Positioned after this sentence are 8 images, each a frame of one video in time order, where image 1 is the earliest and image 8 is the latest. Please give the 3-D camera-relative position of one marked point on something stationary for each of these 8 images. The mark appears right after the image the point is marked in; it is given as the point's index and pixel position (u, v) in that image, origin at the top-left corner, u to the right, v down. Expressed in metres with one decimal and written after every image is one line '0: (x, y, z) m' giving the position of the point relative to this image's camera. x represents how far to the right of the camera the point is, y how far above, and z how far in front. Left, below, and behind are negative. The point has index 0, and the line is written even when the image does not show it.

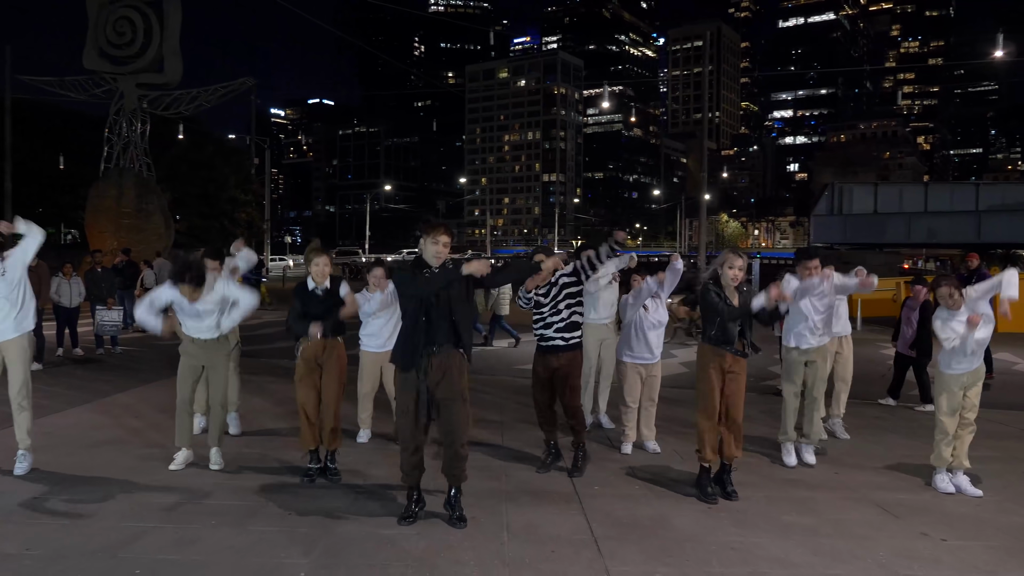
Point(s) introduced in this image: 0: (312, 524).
0: (-1.2, -1.4, +5.1) m
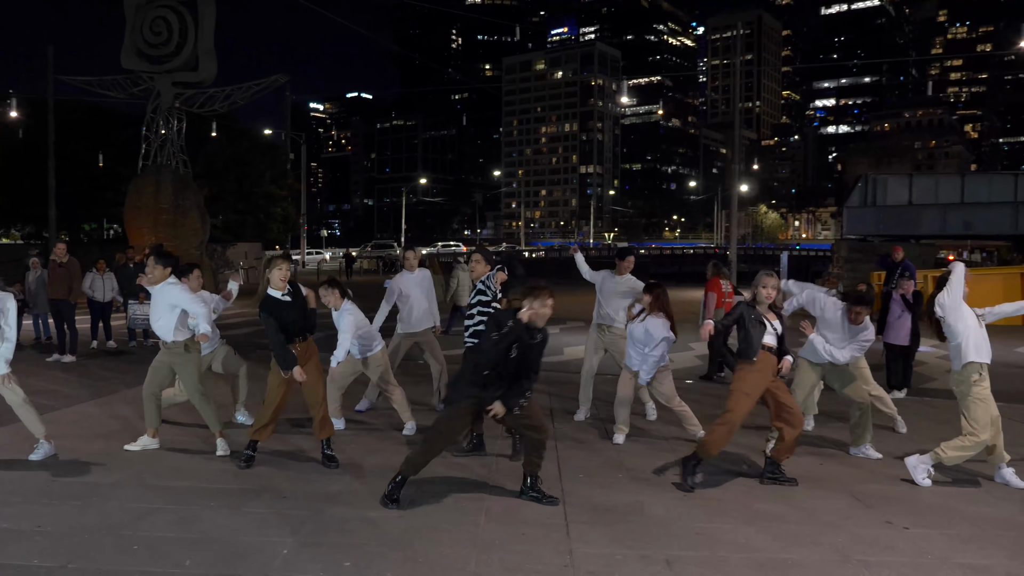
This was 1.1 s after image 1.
0: (-1.3, -1.3, +5.5) m
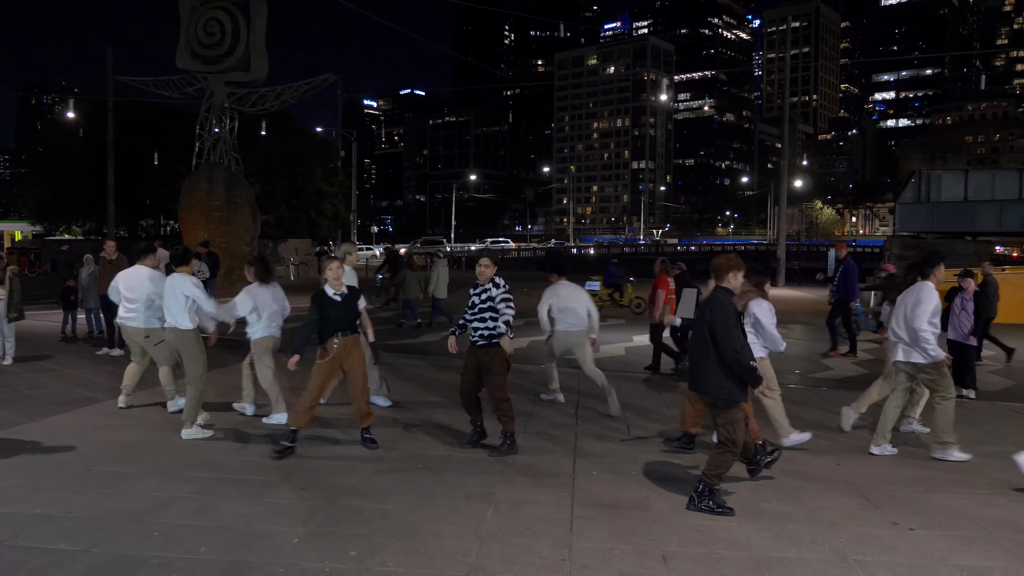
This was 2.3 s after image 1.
0: (-1.2, -1.3, +5.7) m
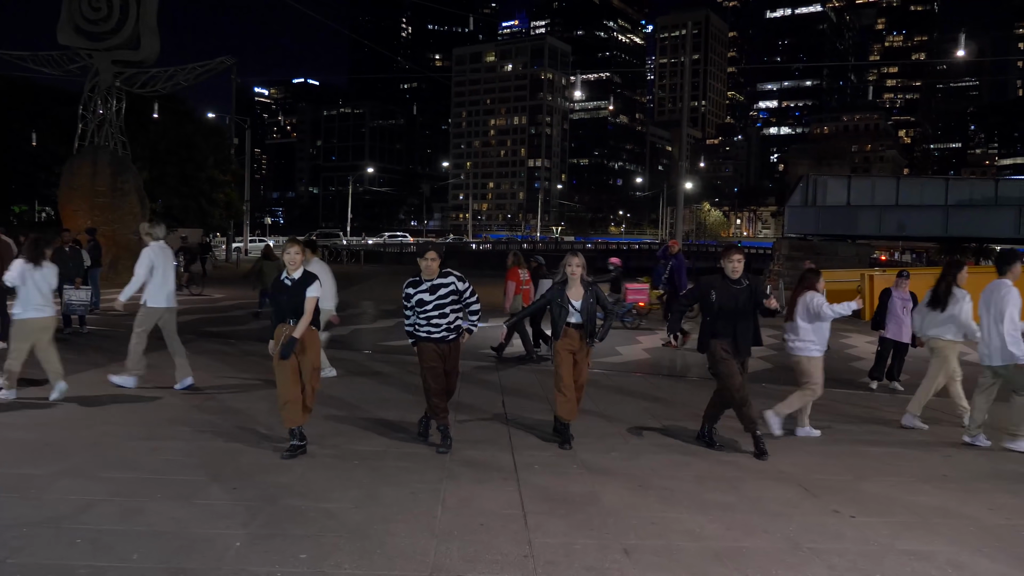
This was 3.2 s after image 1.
0: (-1.6, -1.2, +5.4) m
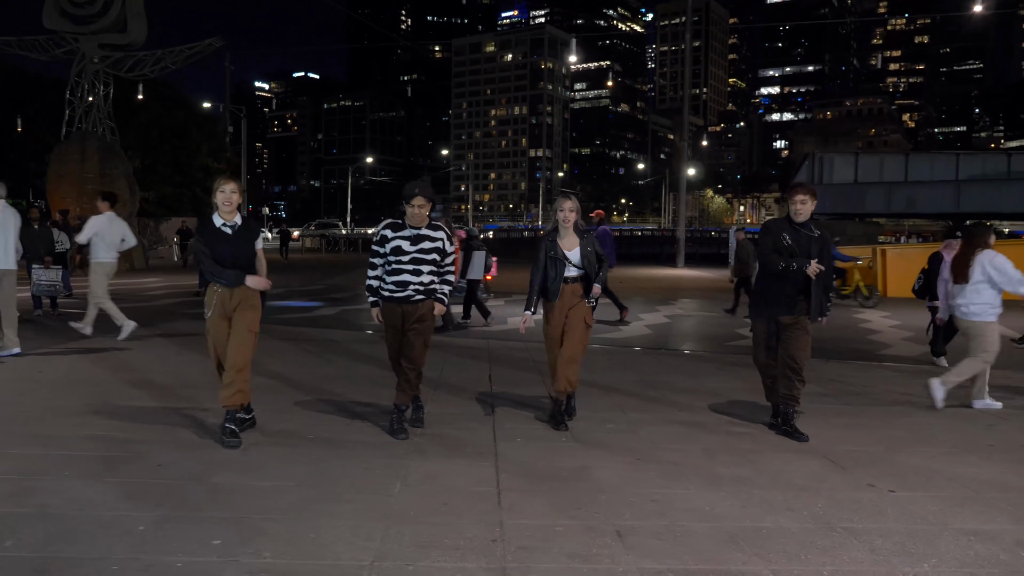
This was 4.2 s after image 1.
0: (-1.7, -0.9, +4.5) m
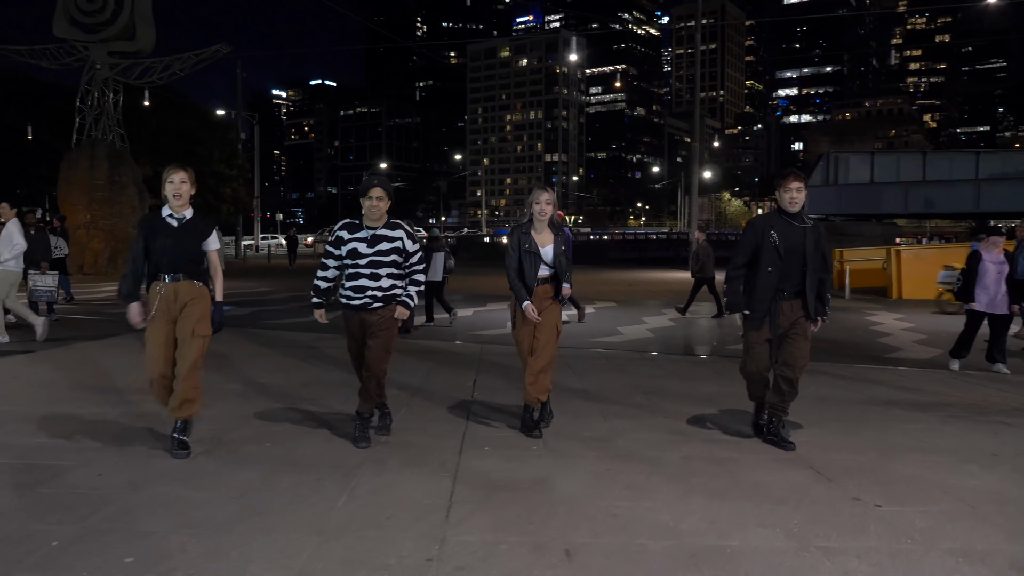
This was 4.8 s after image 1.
0: (-1.9, -1.0, +4.3) m
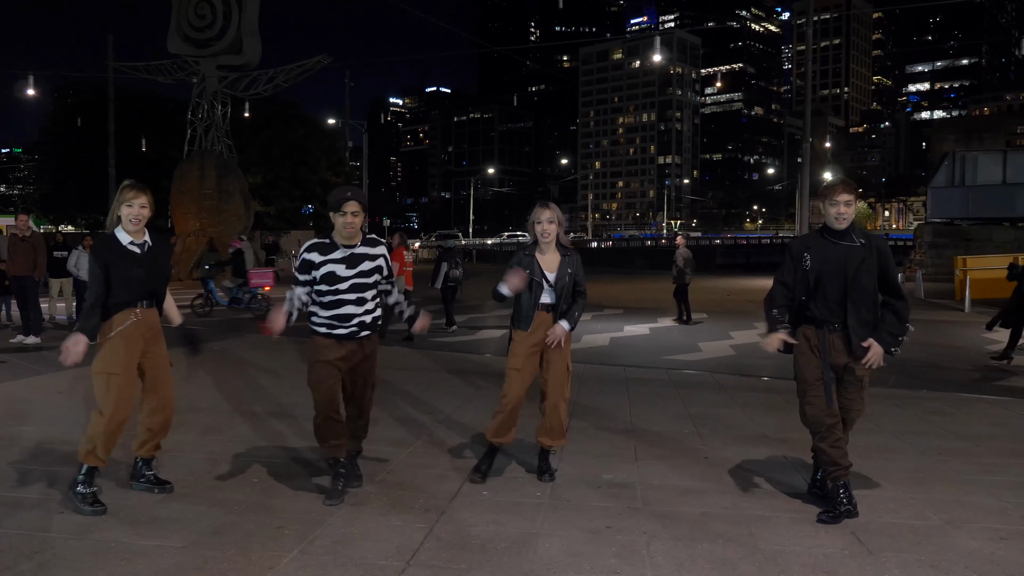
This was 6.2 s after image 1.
0: (-2.0, -1.1, +4.0) m
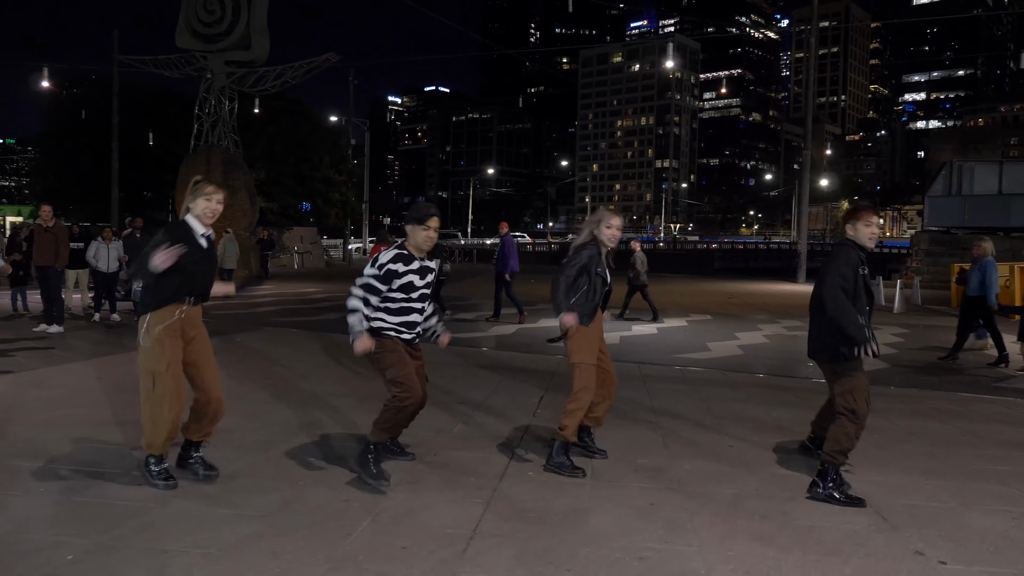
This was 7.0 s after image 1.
0: (-1.7, -1.0, +4.3) m
